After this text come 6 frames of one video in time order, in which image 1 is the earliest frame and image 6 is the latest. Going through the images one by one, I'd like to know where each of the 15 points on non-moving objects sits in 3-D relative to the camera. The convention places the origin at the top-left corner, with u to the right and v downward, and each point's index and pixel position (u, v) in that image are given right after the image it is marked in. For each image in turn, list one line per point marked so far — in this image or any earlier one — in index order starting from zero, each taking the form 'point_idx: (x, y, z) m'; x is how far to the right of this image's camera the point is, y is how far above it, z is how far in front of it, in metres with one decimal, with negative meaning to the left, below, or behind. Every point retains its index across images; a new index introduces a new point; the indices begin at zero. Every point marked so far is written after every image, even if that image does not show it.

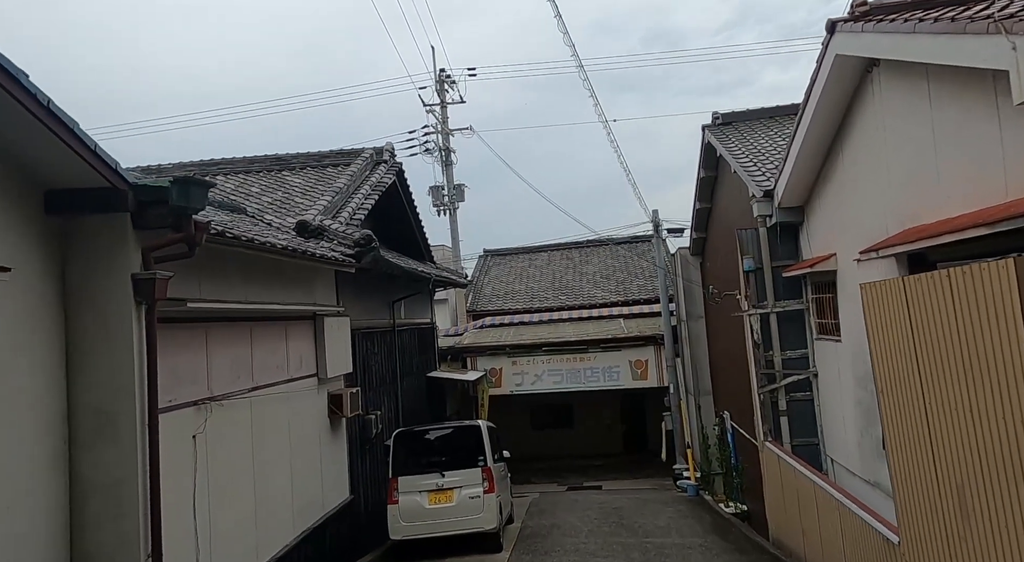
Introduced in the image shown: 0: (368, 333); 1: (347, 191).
0: (-2.1, -0.8, +10.7) m
1: (-2.4, +1.3, +10.9) m
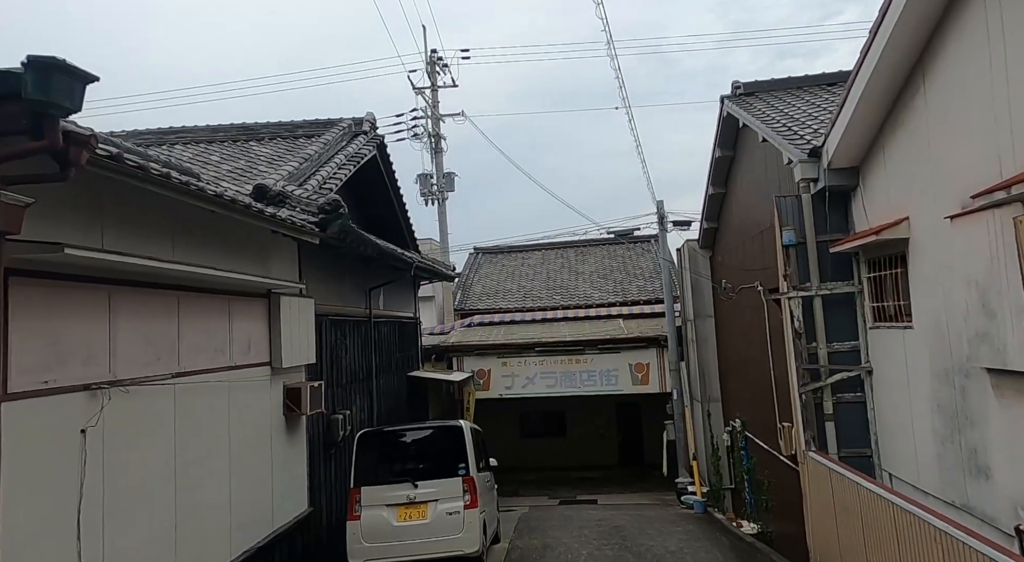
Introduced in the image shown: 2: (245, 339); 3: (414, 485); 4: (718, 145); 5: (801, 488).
0: (-2.3, -0.5, +9.4) m
1: (-2.5, +1.6, +9.6) m
2: (-2.4, -0.5, +6.7) m
3: (-0.9, -1.9, +7.0) m
4: (+3.0, +2.0, +10.8) m
5: (+2.6, -1.8, +6.4) m
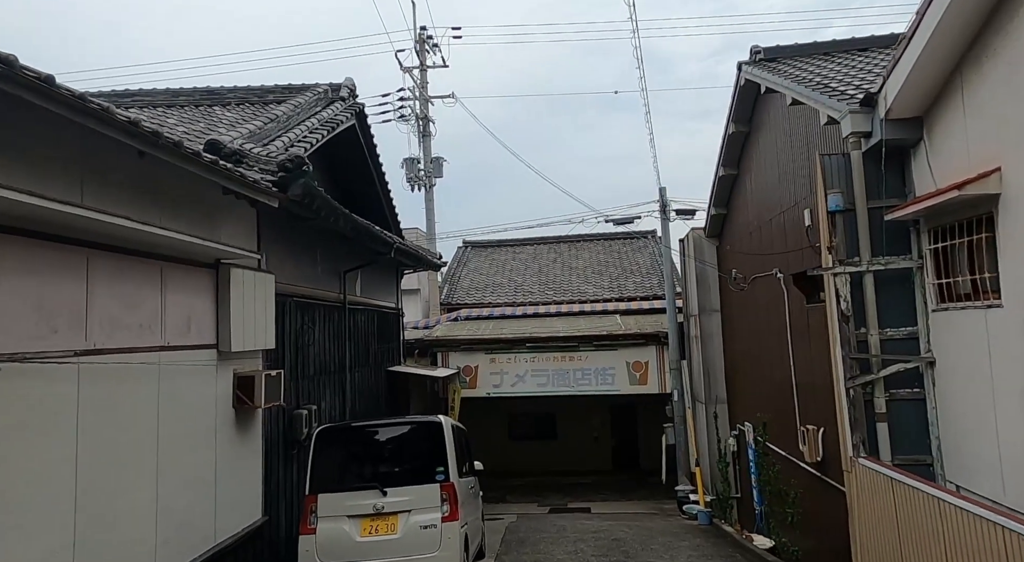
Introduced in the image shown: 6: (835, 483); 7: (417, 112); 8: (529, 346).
0: (-2.4, -0.3, +8.3) m
1: (-2.6, +1.9, +8.5) m
2: (-2.5, -0.3, +5.6) m
3: (-1.0, -1.7, +5.9) m
4: (+3.0, +2.2, +9.8) m
5: (+2.5, -1.6, +5.4) m
6: (+3.0, -1.9, +6.8) m
7: (-2.3, +4.0, +17.4) m
8: (+0.3, -1.3, +14.4) m
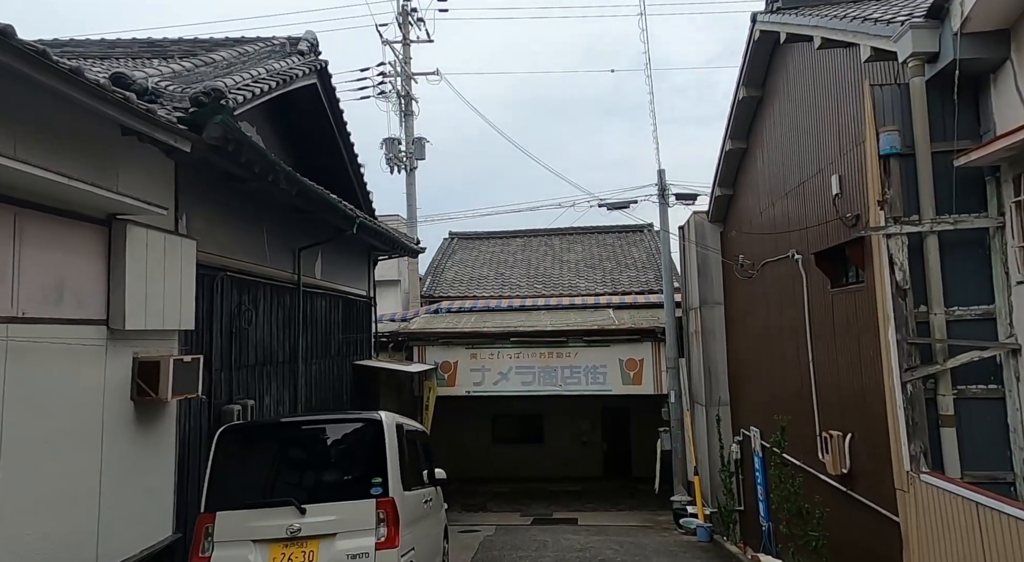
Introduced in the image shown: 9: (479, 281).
0: (-2.6, 0.0, +7.1) m
1: (-2.8, +2.1, +7.3) m
2: (-2.7, 0.0, +4.4) m
3: (-1.3, -1.4, +4.7) m
4: (+2.7, +2.3, +8.7) m
5: (+2.2, -1.4, +4.2) m
6: (+2.8, -1.7, +5.6) m
7: (-2.5, +4.3, +16.2) m
8: (0.0, -1.1, +13.2) m
9: (-0.8, 0.0, +18.1) m
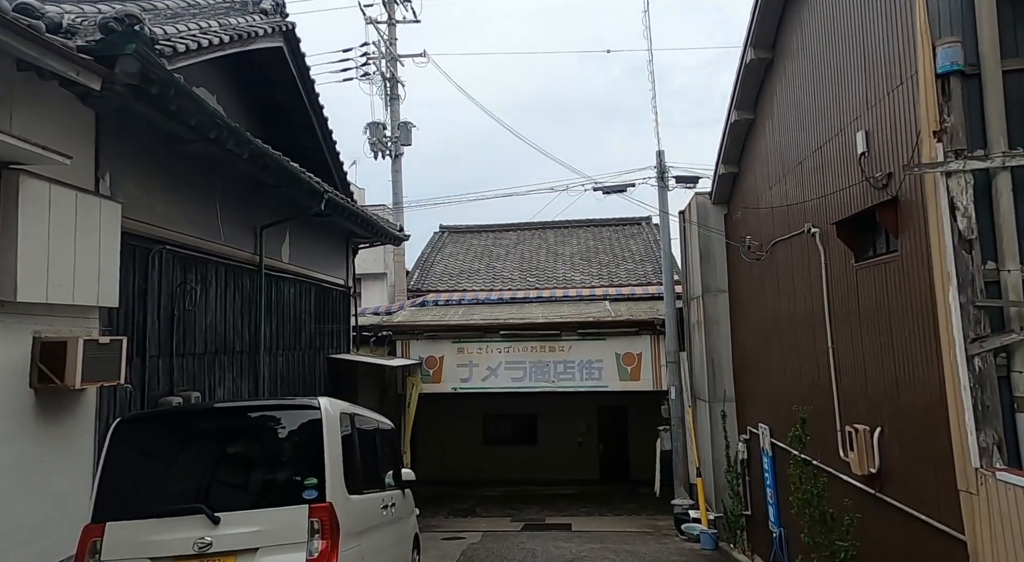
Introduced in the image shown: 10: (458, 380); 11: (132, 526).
0: (-2.8, +0.2, +6.3) m
1: (-3.0, +2.3, +6.5) m
2: (-2.9, +0.2, +3.5) m
3: (-1.5, -1.2, +3.8) m
4: (+2.6, +2.6, +7.9) m
5: (+2.1, -1.2, +3.4) m
6: (+2.6, -1.5, +4.8) m
7: (-2.7, +4.4, +15.4) m
8: (-0.2, -0.9, +12.4) m
9: (-1.0, +0.2, +17.2) m
10: (-0.9, -1.7, +12.4) m
11: (-1.9, -1.3, +3.9) m
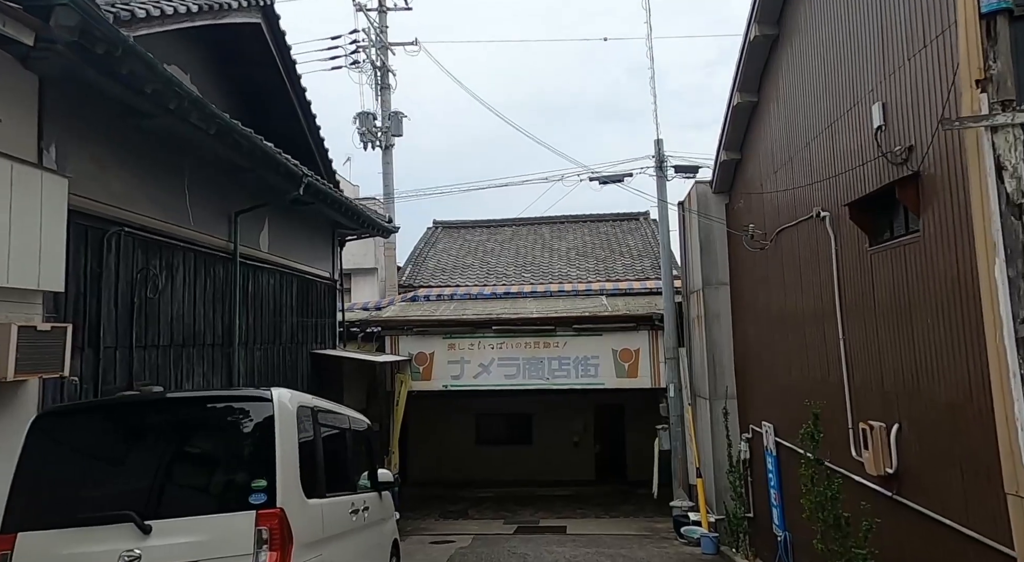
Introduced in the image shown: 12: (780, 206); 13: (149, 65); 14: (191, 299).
0: (-2.9, +0.3, +5.8) m
1: (-3.1, +2.4, +6.1) m
2: (-3.0, +0.3, +3.1) m
3: (-1.5, -1.1, +3.4) m
4: (+2.5, +2.7, +7.4) m
5: (+2.0, -1.1, +3.0) m
6: (+2.5, -1.4, +4.4) m
7: (-2.8, +4.5, +15.0) m
8: (-0.3, -0.8, +11.9) m
9: (-1.1, +0.3, +16.8) m
10: (-1.0, -1.6, +12.0) m
11: (-2.0, -1.2, +3.4) m
12: (+2.8, +0.8, +7.5) m
13: (-2.3, +1.3, +4.5) m
14: (-2.9, -0.2, +6.5) m
